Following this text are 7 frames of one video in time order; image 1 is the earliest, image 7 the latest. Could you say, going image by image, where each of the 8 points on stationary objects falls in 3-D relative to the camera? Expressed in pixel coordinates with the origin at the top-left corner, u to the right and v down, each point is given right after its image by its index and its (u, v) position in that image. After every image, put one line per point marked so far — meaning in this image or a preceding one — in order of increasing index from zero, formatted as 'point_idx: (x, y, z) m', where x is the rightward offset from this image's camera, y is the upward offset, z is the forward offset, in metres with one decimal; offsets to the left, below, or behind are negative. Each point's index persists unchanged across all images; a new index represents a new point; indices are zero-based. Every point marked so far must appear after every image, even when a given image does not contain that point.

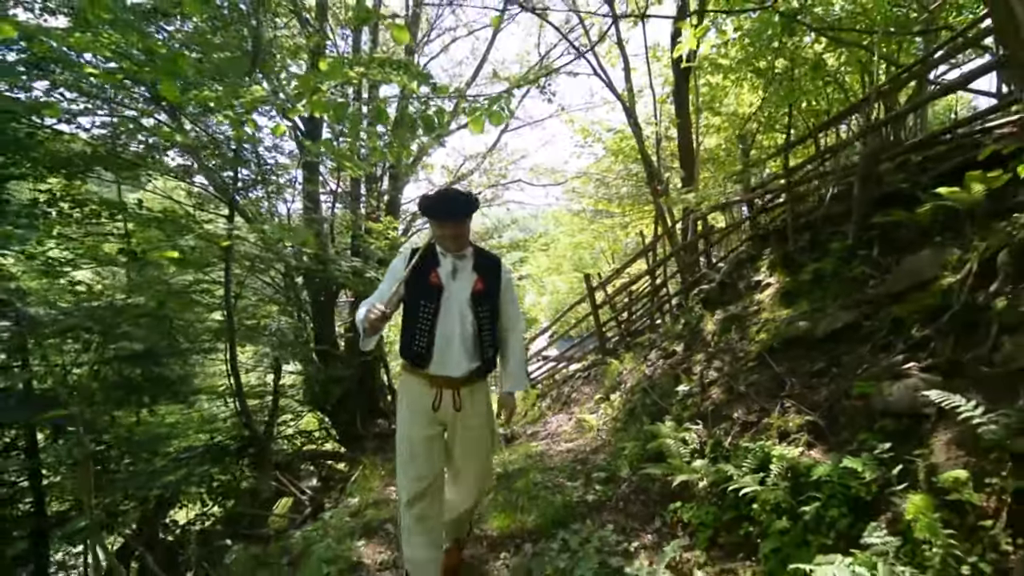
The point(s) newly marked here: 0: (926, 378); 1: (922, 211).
0: (+2.1, -0.4, +2.7) m
1: (+2.7, +0.5, +3.6) m
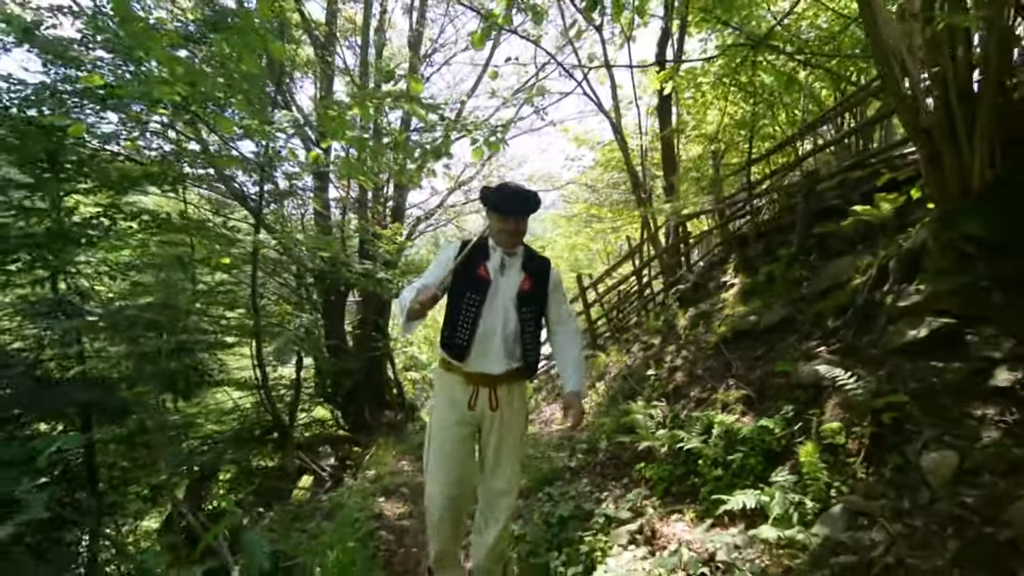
0: (+2.0, -0.4, +3.4) m
1: (+2.7, +0.5, +4.4) m
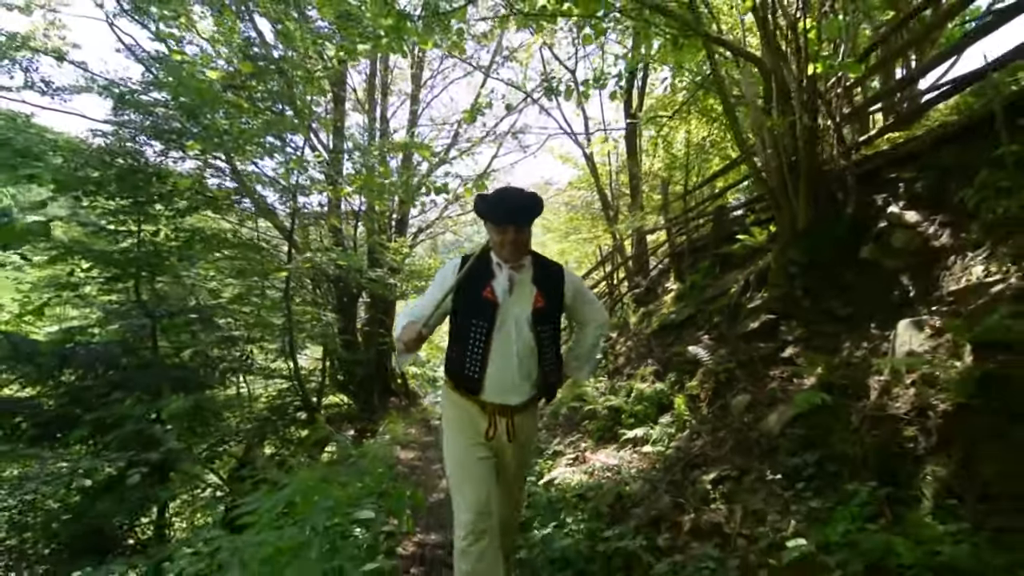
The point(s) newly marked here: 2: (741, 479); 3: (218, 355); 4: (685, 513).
0: (+1.8, -0.5, +5.1) m
1: (+2.4, +0.5, +6.0) m
2: (+1.4, -1.1, +3.3) m
3: (-4.1, -1.0, +7.3) m
4: (+1.0, -1.3, +3.3) m
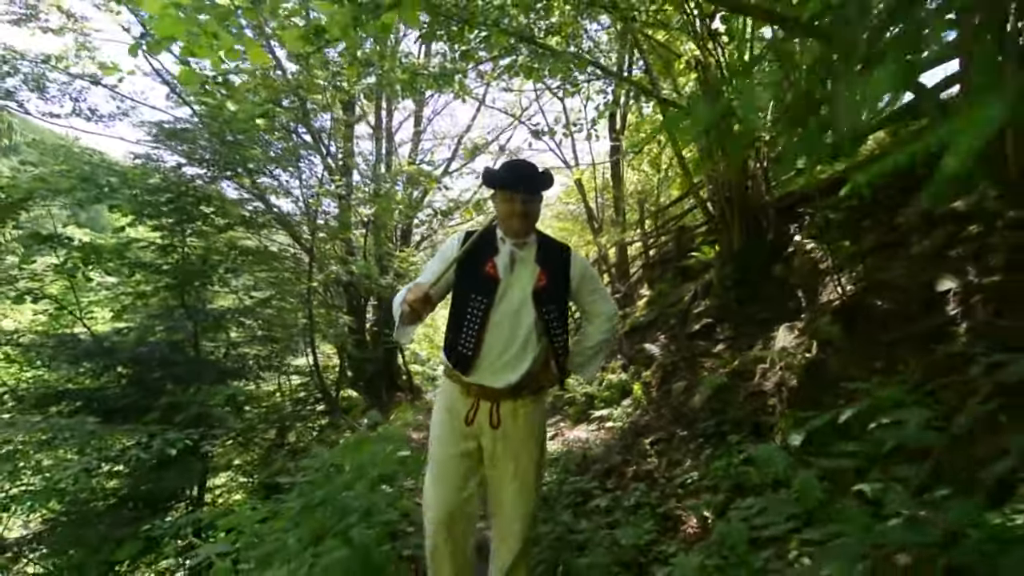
0: (+1.7, -0.6, +6.3) m
1: (+2.4, +0.3, +7.2) m
2: (+1.3, -1.2, +4.5) m
3: (-4.2, -1.1, +8.5) m
4: (+0.9, -1.5, +4.5) m
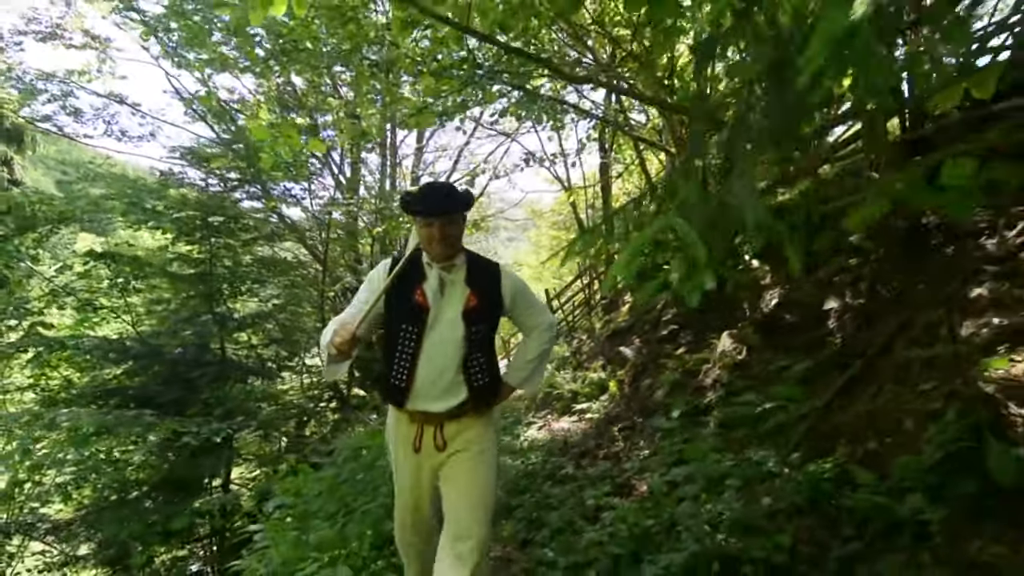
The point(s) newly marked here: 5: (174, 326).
0: (+1.6, -0.7, +7.2) m
1: (+2.3, +0.2, +8.2) m
2: (+1.2, -1.4, +5.5) m
3: (-4.3, -1.2, +9.5) m
4: (+0.8, -1.6, +5.5) m
5: (-5.5, -0.6, +9.0) m
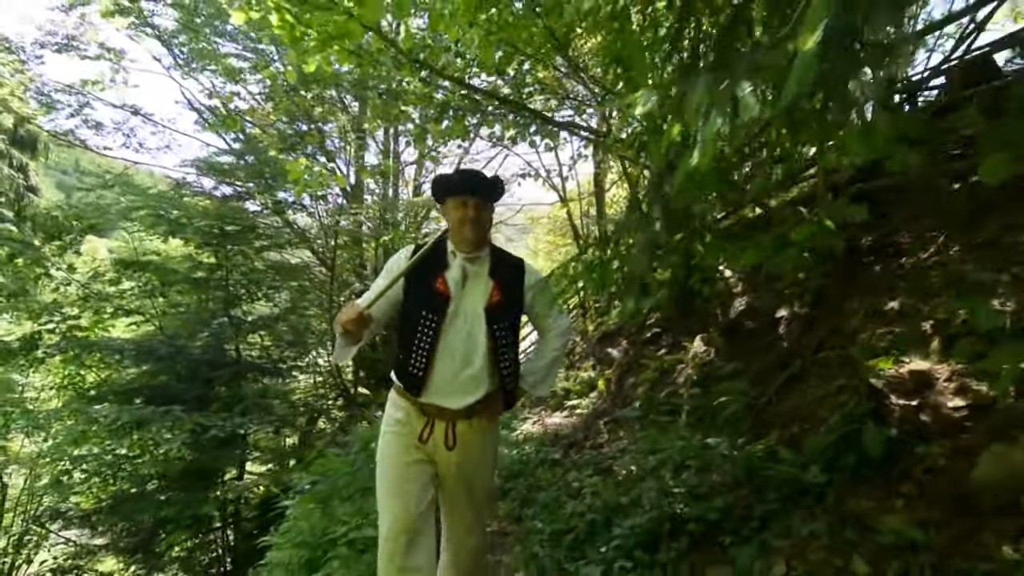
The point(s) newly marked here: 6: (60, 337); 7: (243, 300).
0: (+1.6, -0.8, +7.9) m
1: (+2.2, +0.1, +8.8) m
2: (+1.1, -1.5, +6.1) m
3: (-4.4, -1.3, +10.1) m
4: (+0.8, -1.7, +6.1) m
5: (-5.6, -0.7, +9.7) m
6: (-8.0, -0.9, +9.7) m
7: (-4.9, -0.2, +10.0) m
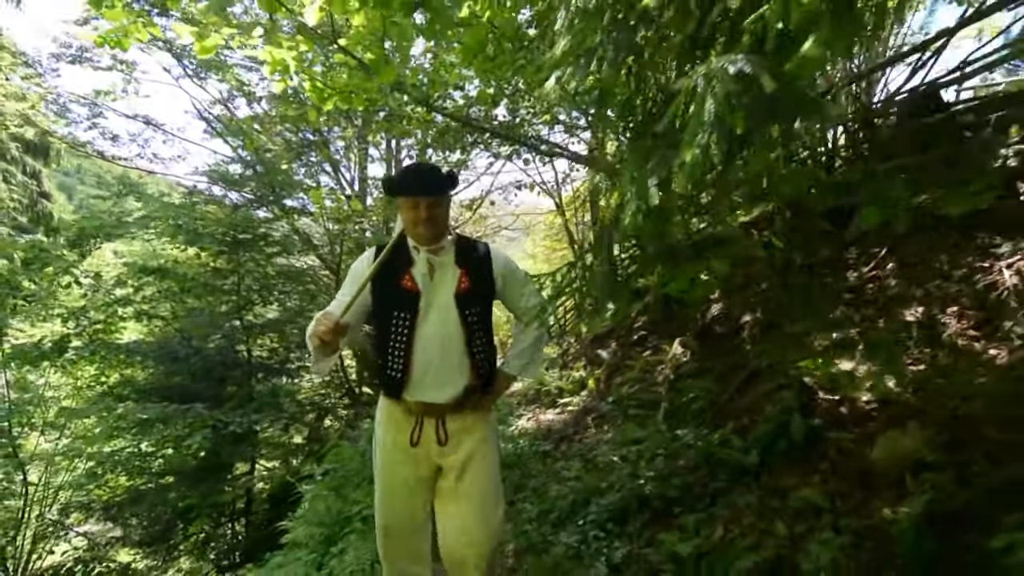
0: (+1.5, -0.9, +8.4) m
1: (+2.2, 0.0, +9.4) m
2: (+1.1, -1.6, +6.7) m
3: (-4.4, -1.4, +10.7) m
4: (+0.7, -1.8, +6.7) m
5: (-5.6, -0.8, +10.2) m
6: (-8.0, -0.9, +10.3) m
7: (-4.9, -0.3, +10.5) m
